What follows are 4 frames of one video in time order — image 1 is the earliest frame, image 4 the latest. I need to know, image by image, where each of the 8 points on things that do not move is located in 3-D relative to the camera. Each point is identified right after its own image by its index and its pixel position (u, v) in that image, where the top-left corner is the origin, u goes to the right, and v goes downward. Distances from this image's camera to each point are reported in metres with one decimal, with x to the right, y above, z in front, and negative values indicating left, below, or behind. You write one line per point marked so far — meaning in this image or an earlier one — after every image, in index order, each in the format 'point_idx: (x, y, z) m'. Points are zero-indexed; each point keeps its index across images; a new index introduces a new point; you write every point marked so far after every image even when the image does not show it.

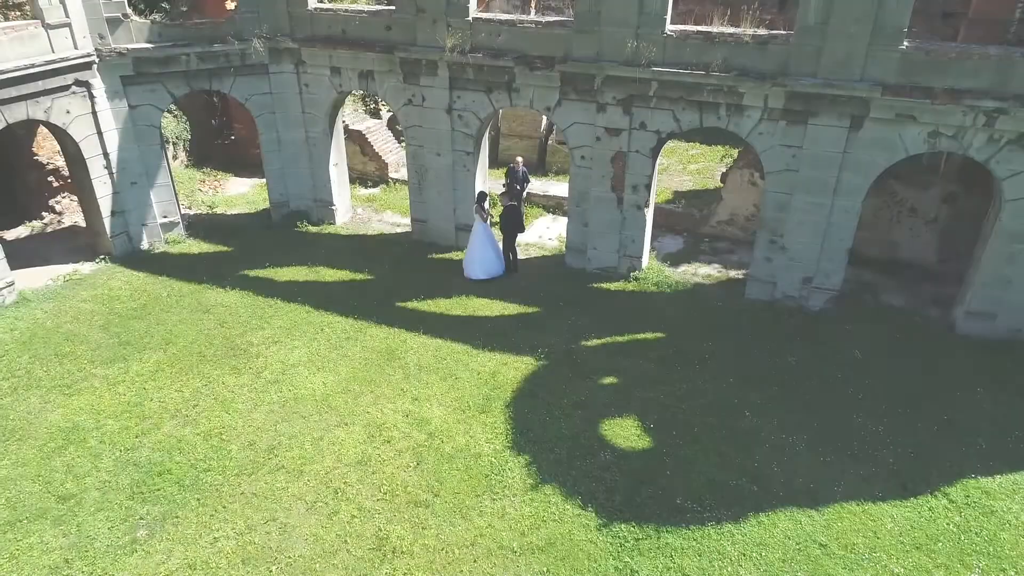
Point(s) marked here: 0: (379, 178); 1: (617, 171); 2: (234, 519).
0: (-3.5, +2.9, +18.2) m
1: (+1.9, +2.1, +12.4) m
2: (-3.2, -2.6, +7.8) m
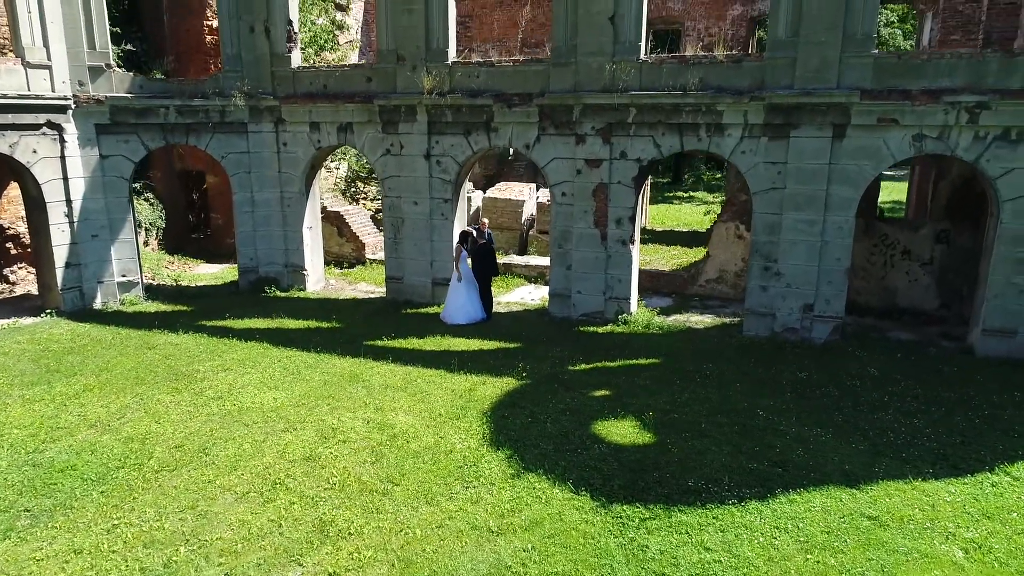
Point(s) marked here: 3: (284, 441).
0: (-4.0, +0.8, +17.7) m
1: (+1.5, +1.5, +12.0) m
2: (-3.4, -2.0, +6.3) m
3: (-2.5, -1.7, +7.7) m
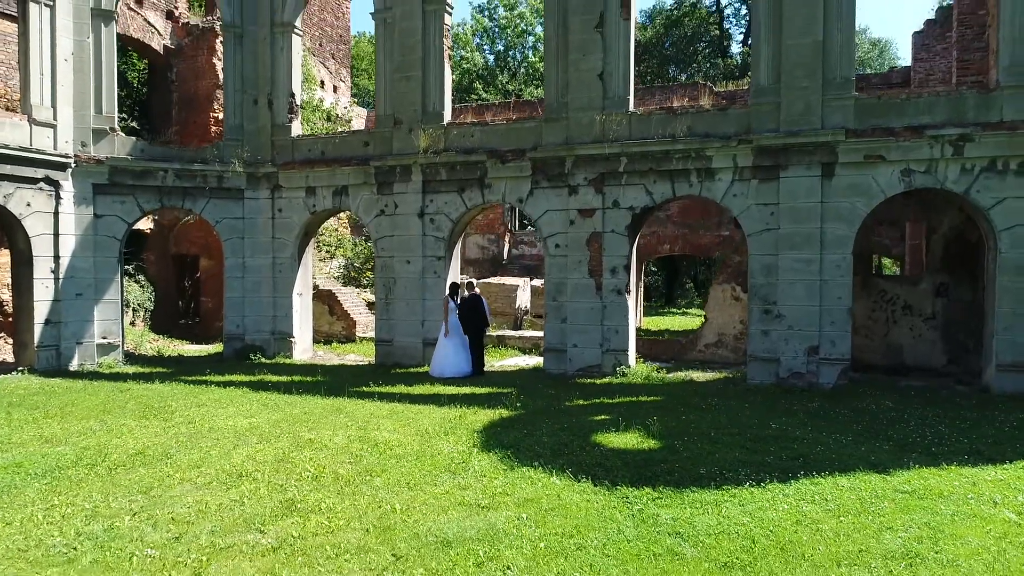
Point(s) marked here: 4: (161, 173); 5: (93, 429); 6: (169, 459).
0: (-4.2, -1.2, +17.3) m
1: (+1.4, +0.6, +11.9) m
2: (-3.5, -1.7, +5.6) m
3: (-2.6, -1.6, +7.0) m
4: (-7.0, +2.3, +13.7) m
5: (-4.8, -1.6, +7.9) m
6: (-3.3, -1.6, +6.6) m
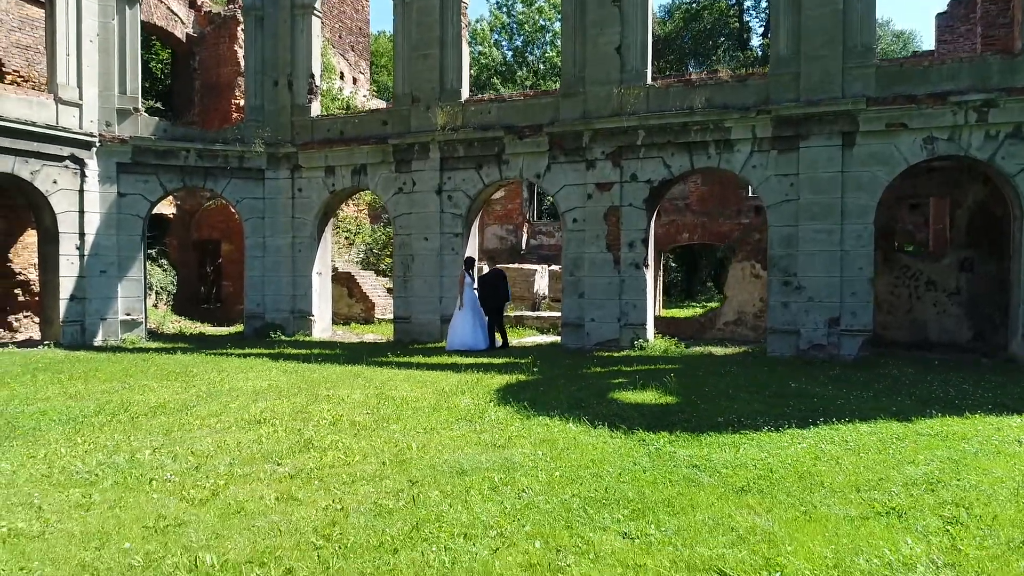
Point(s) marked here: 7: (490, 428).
0: (-3.8, -0.8, +17.4) m
1: (+1.7, +1.0, +11.9) m
2: (-3.3, -1.2, +5.7) m
3: (-2.4, -1.2, +7.1) m
4: (-6.6, +2.7, +13.9) m
5: (-4.7, -1.2, +8.1) m
6: (-3.1, -1.2, +6.7) m
7: (-0.2, -1.2, +5.8) m
